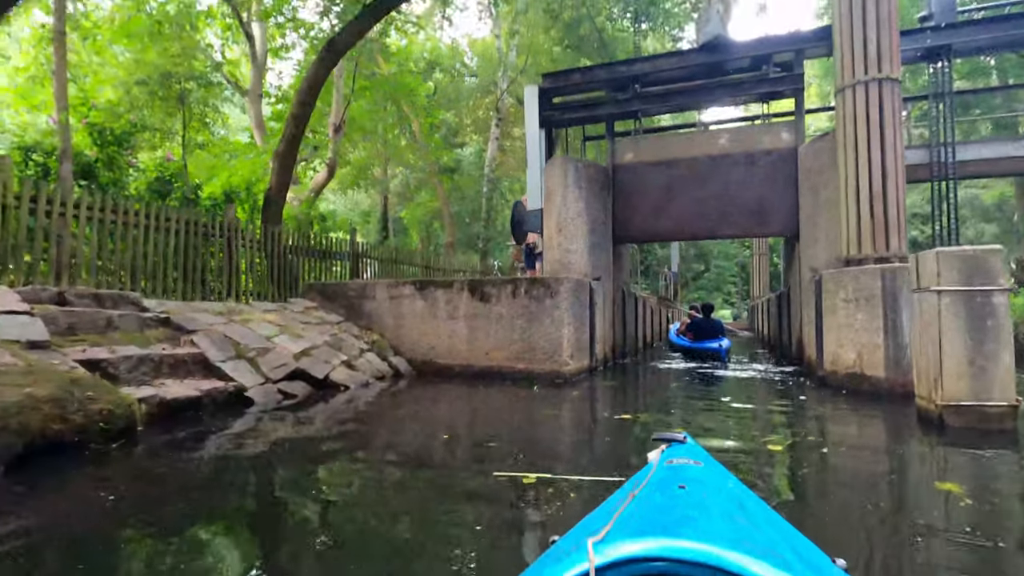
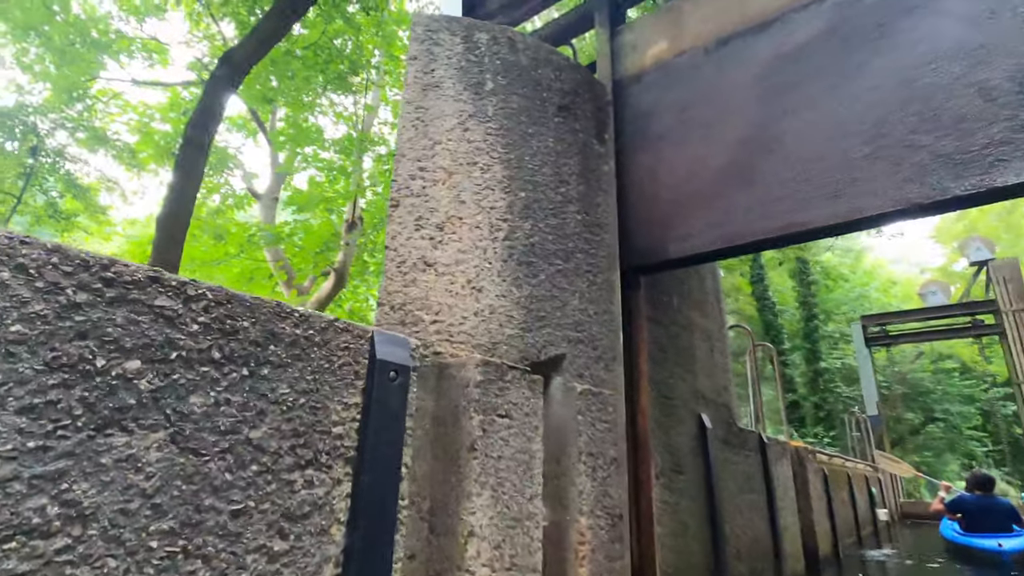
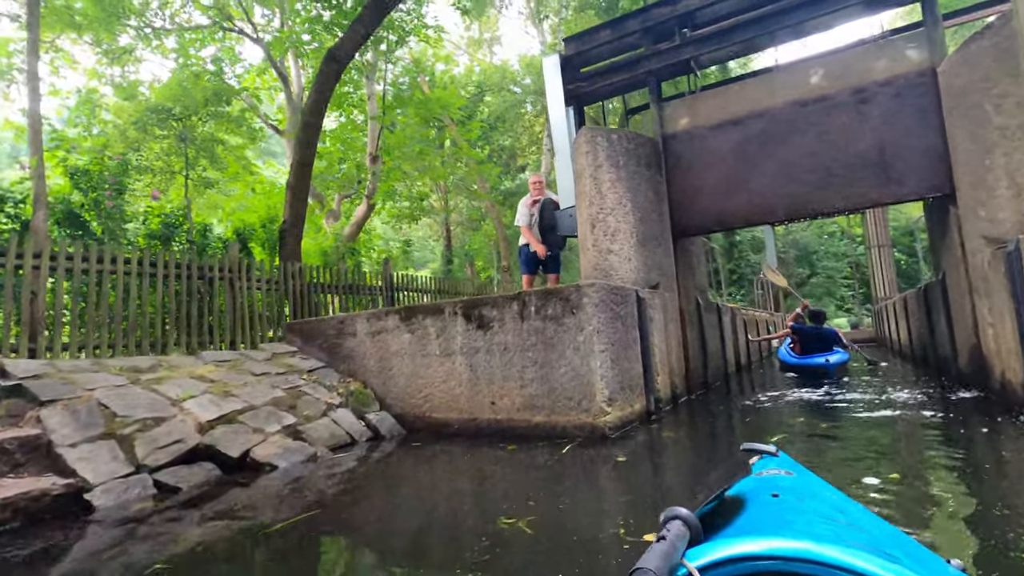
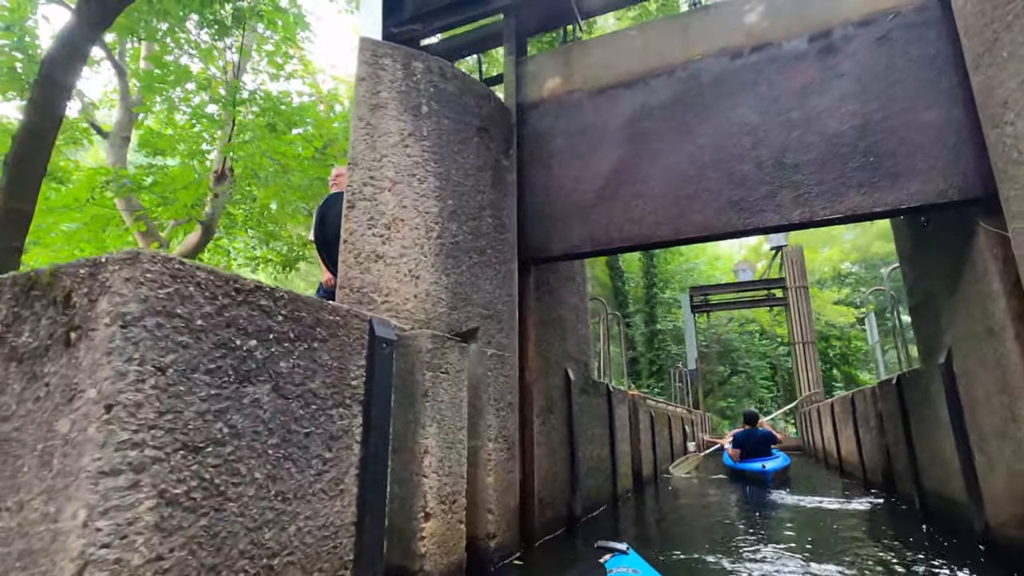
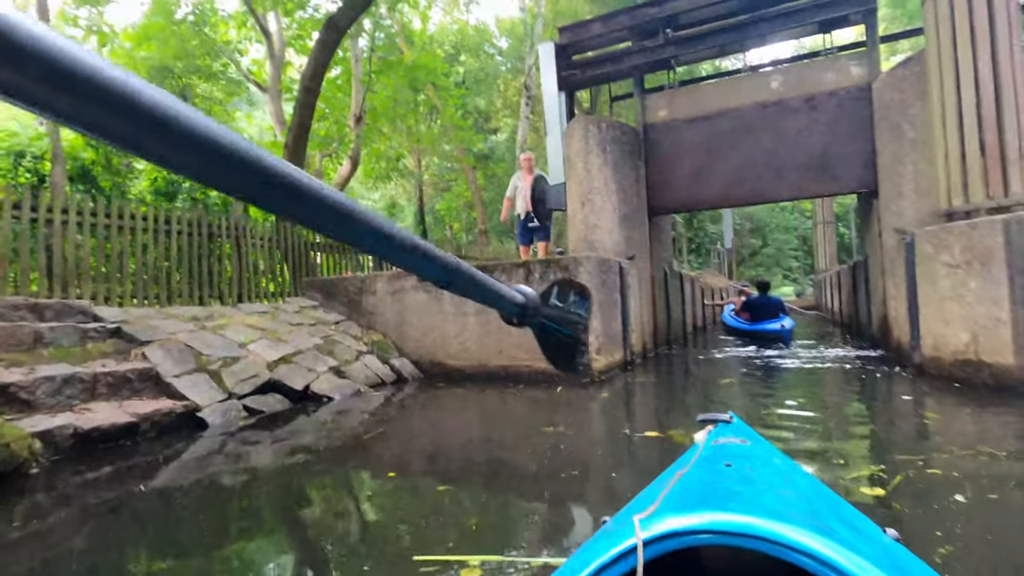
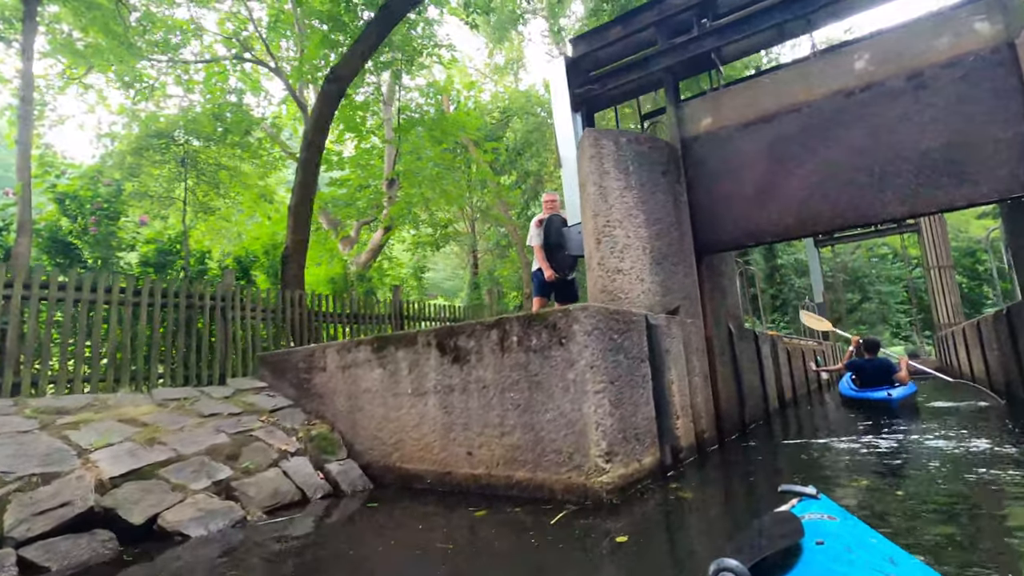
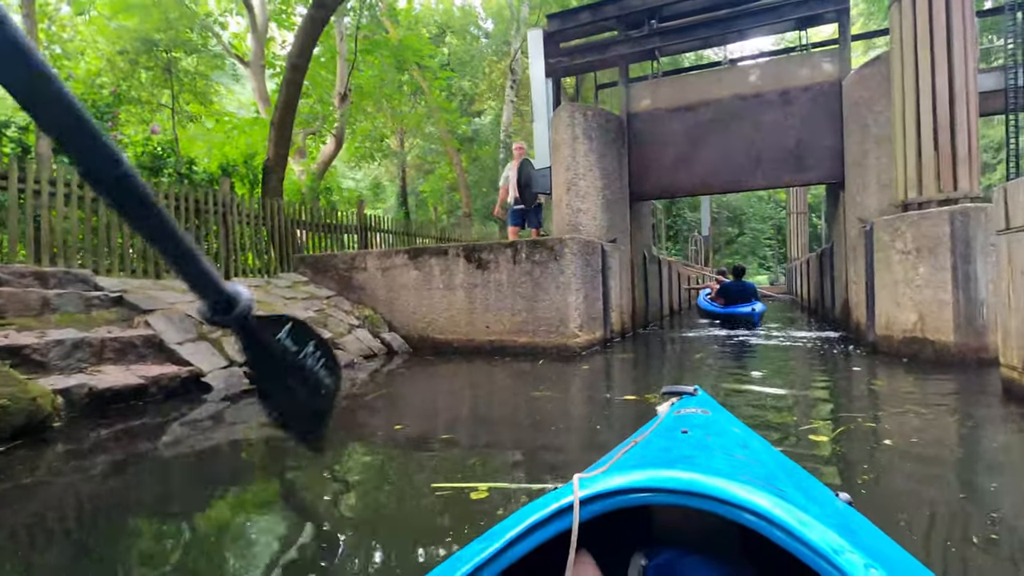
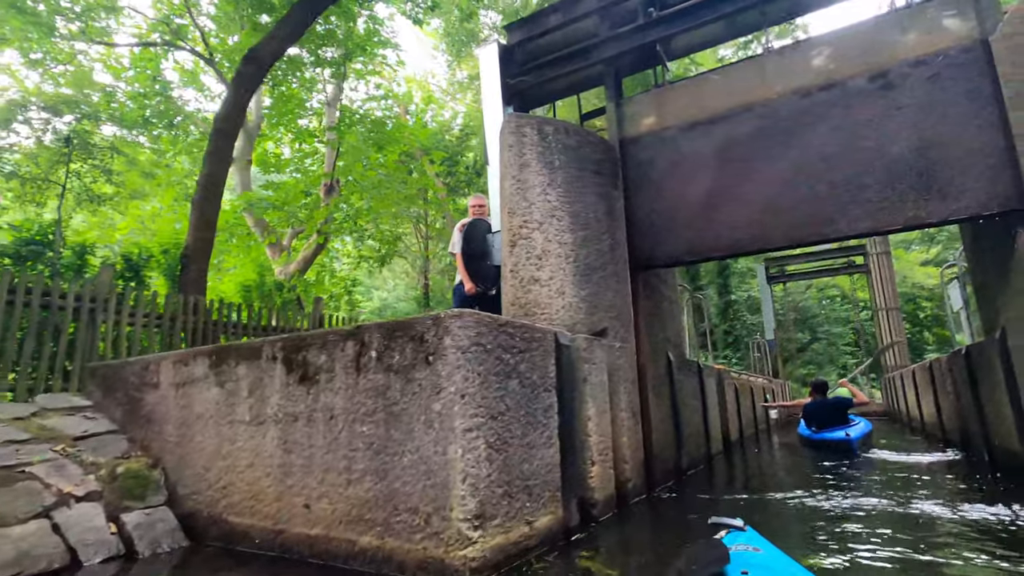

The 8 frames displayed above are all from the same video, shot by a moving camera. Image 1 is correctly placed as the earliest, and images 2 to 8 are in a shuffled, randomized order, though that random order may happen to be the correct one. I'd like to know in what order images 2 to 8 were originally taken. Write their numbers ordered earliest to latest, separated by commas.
7, 5, 3, 6, 8, 4, 2
